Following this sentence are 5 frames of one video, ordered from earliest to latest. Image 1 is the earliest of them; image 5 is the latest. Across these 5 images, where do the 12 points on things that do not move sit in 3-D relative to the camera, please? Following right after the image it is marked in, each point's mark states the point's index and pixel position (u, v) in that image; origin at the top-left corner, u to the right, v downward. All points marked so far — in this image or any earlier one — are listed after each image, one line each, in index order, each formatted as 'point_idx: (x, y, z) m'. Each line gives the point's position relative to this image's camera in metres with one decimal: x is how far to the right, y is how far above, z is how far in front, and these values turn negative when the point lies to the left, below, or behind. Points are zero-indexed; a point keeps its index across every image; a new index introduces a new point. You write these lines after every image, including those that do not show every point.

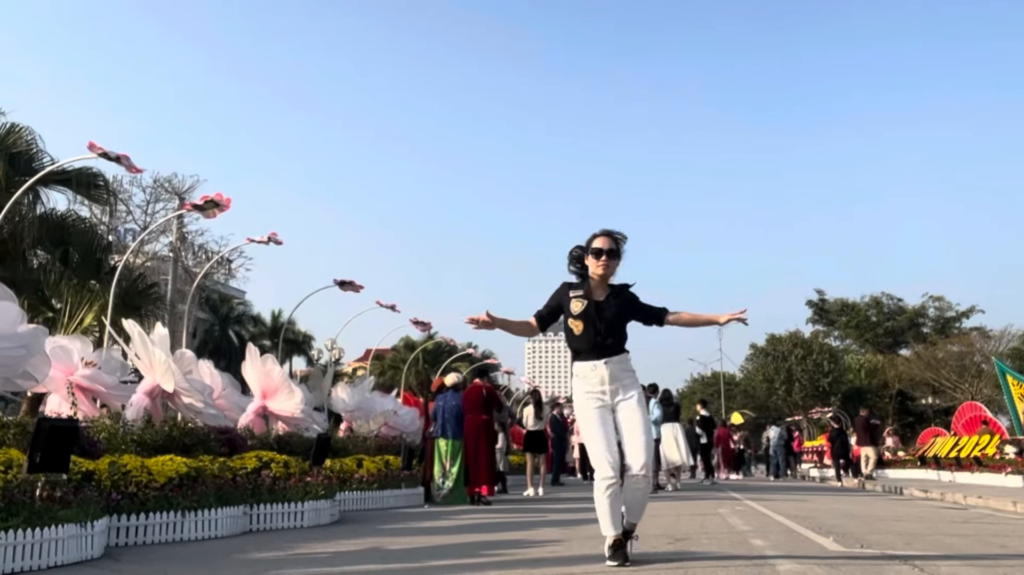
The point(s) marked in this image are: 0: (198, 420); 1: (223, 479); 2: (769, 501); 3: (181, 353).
0: (-4.8, -2.0, +18.6) m
1: (-4.2, -2.8, +17.6) m
2: (+3.8, -3.1, +17.8) m
3: (-5.2, -1.0, +18.9) m
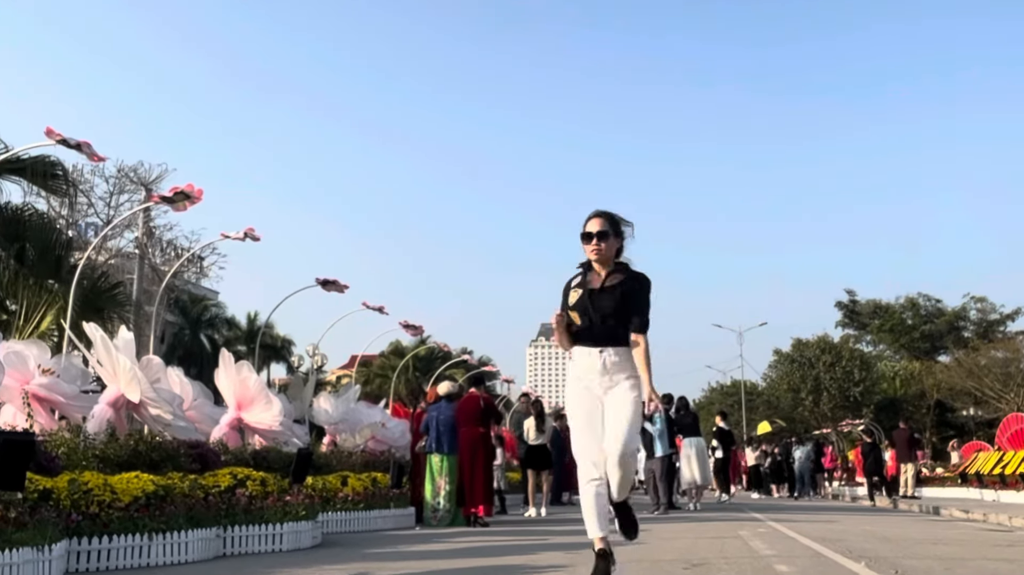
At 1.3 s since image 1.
0: (-4.8, -2.0, +16.9) m
1: (-4.2, -2.8, +16.0) m
2: (+3.8, -3.1, +16.2) m
3: (-5.2, -1.0, +17.3) m
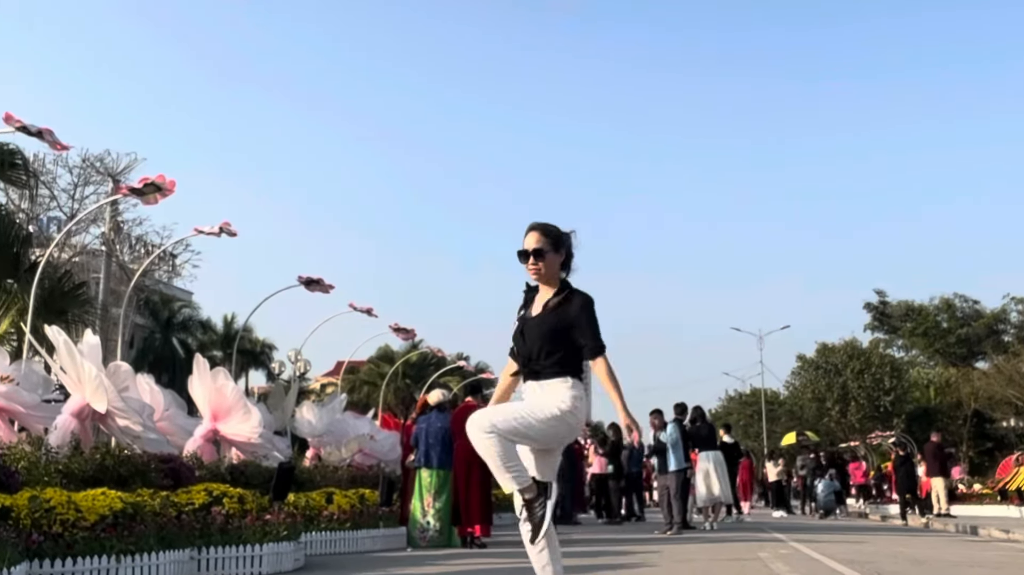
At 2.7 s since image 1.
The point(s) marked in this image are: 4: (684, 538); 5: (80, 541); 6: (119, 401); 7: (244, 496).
0: (-4.8, -2.0, +15.6) m
1: (-4.2, -2.8, +14.6) m
2: (+3.8, -3.1, +14.8) m
3: (-5.2, -1.0, +15.9) m
4: (+2.2, -3.2, +15.2) m
5: (-4.8, -2.8, +13.3) m
6: (-4.9, -1.4, +15.1) m
7: (-3.5, -2.8, +16.0) m
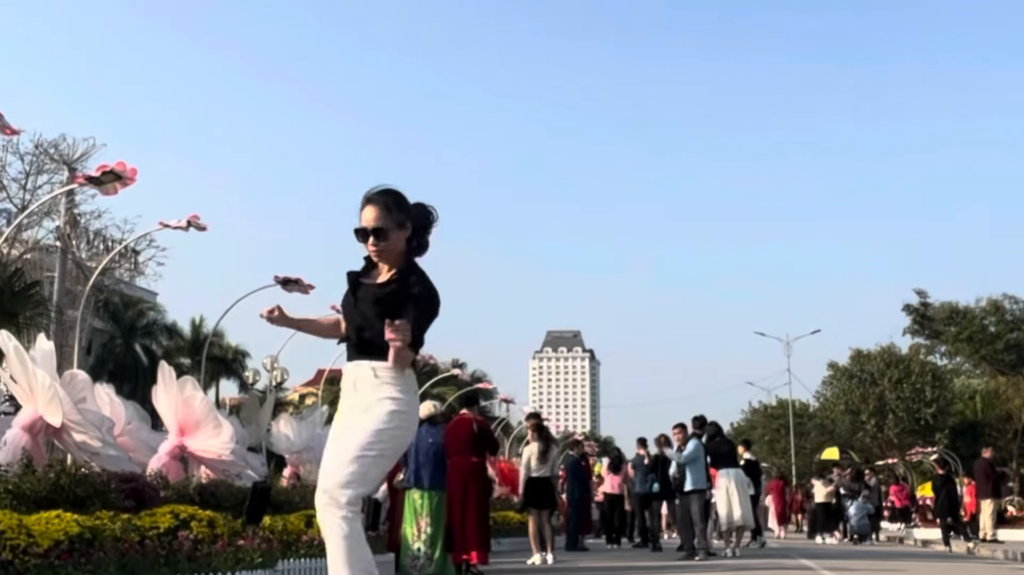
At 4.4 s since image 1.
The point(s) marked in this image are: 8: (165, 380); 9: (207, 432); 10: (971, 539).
0: (-4.8, -2.0, +14.1) m
1: (-4.2, -2.8, +13.1) m
2: (+3.8, -3.2, +13.4) m
3: (-5.3, -1.0, +14.4) m
4: (+2.2, -3.2, +13.8) m
5: (-4.8, -2.8, +11.8) m
6: (-4.9, -1.4, +13.6) m
7: (-3.6, -2.8, +14.5) m
8: (-4.3, -1.1, +14.9) m
9: (-3.8, -1.8, +15.0) m
10: (+6.8, -3.8, +18.9) m
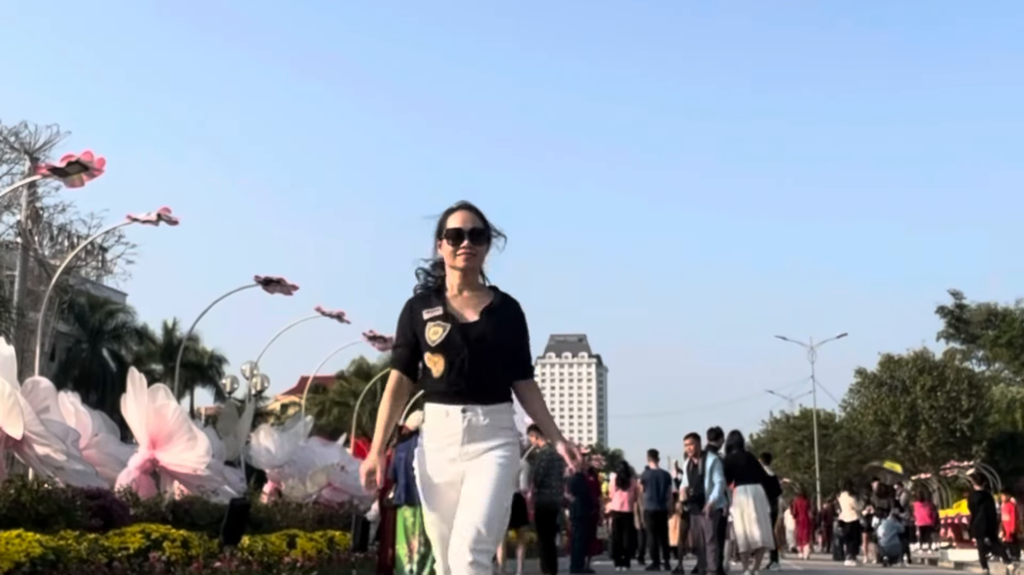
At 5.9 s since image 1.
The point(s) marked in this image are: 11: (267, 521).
0: (-4.9, -2.1, +13.0) m
1: (-4.2, -2.8, +12.0) m
2: (+3.8, -3.2, +12.3) m
3: (-5.3, -1.0, +13.4) m
4: (+2.2, -3.2, +12.7) m
5: (-4.8, -2.8, +10.7) m
6: (-4.9, -1.4, +12.5) m
7: (-3.6, -2.8, +13.4) m
8: (-4.3, -1.1, +13.9) m
9: (-3.8, -1.8, +13.9) m
10: (+6.8, -3.9, +17.8) m
11: (-3.2, -3.1, +16.6) m
